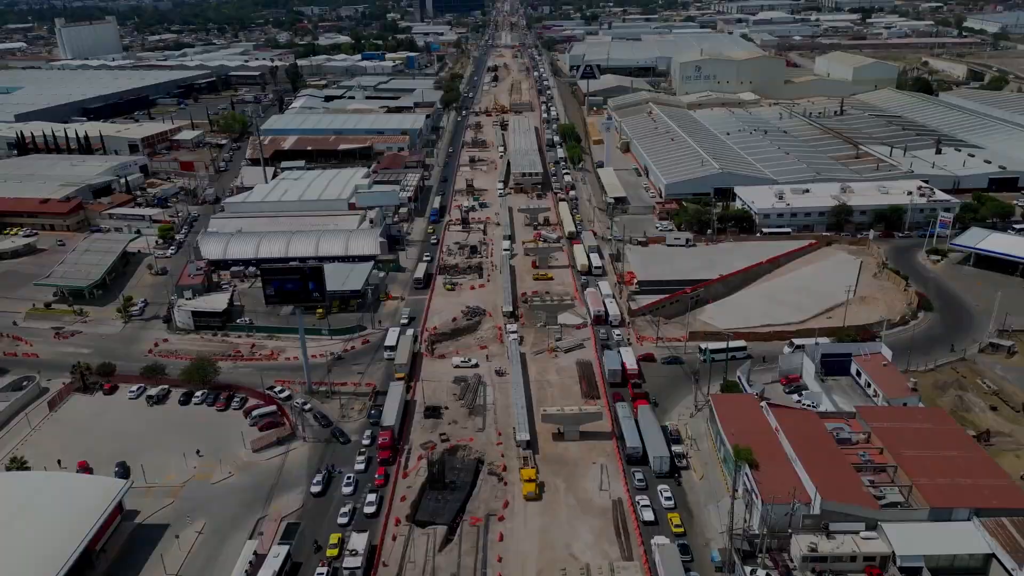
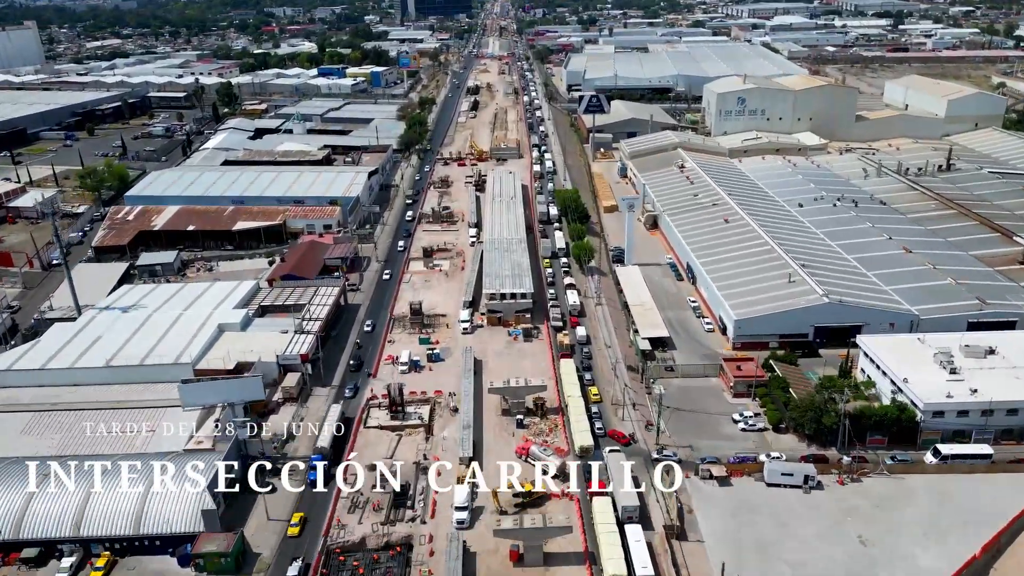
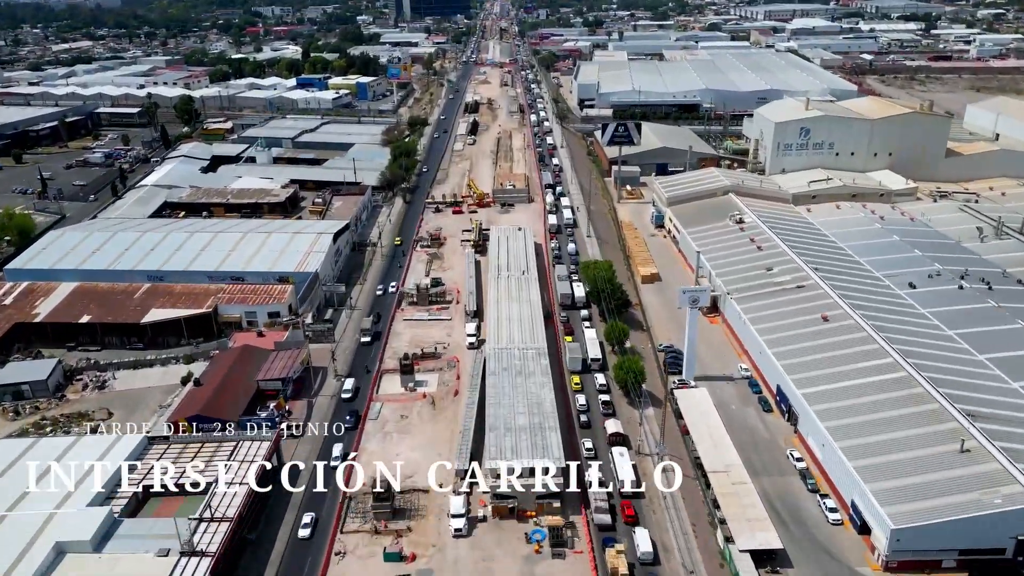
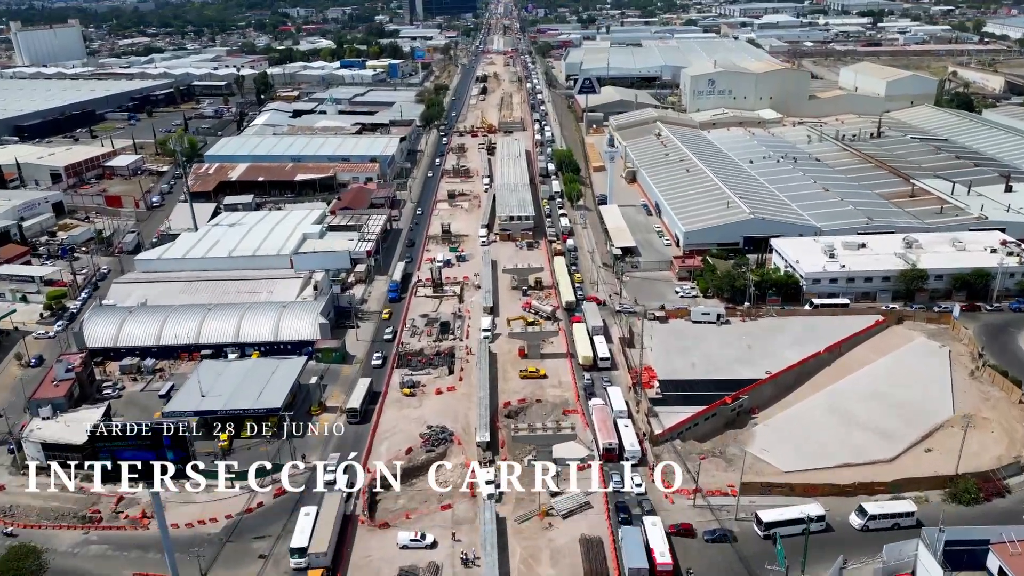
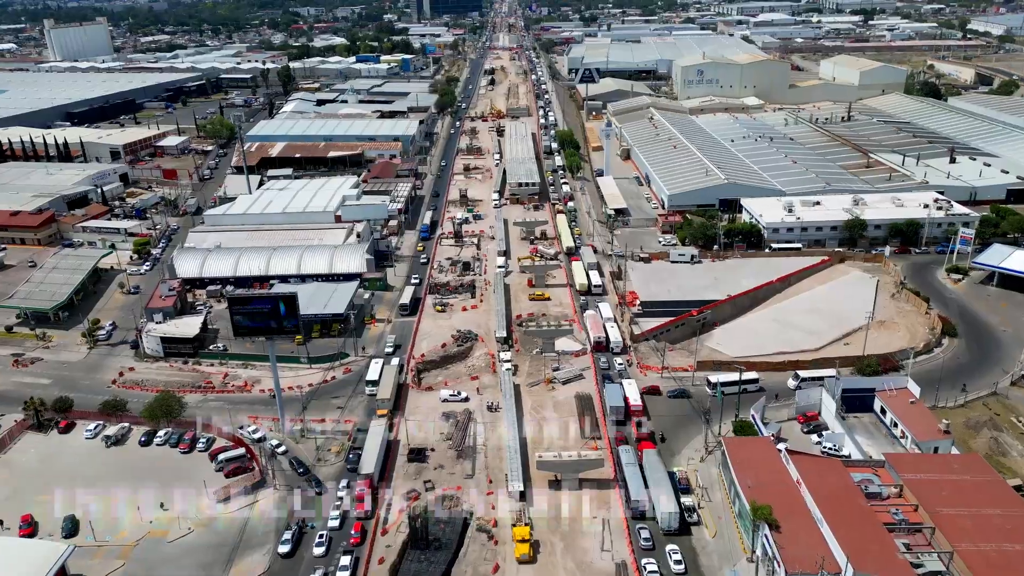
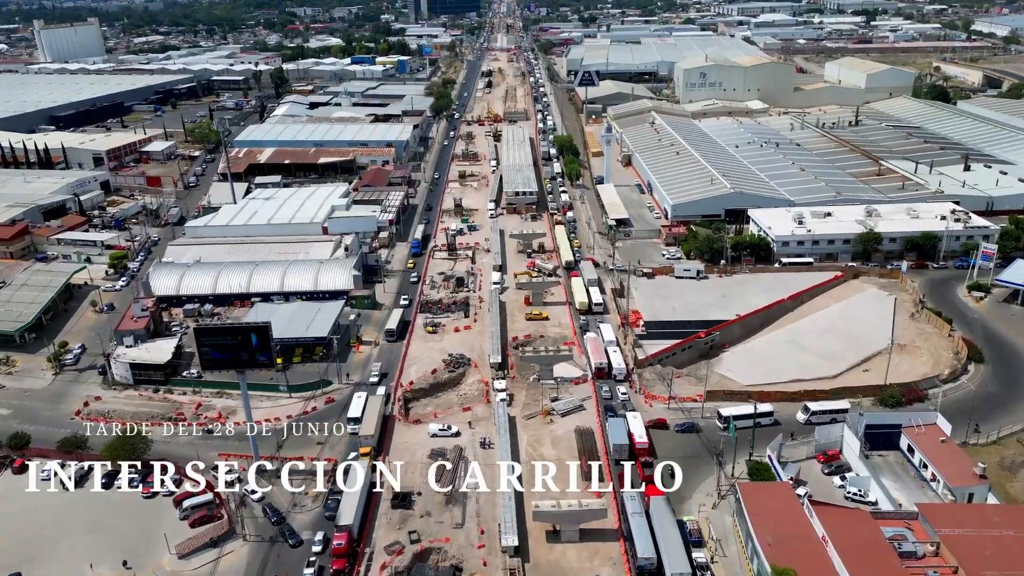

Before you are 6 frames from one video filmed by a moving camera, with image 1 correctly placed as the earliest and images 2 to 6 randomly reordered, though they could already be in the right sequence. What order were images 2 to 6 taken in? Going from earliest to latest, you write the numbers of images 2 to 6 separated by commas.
5, 6, 4, 2, 3
